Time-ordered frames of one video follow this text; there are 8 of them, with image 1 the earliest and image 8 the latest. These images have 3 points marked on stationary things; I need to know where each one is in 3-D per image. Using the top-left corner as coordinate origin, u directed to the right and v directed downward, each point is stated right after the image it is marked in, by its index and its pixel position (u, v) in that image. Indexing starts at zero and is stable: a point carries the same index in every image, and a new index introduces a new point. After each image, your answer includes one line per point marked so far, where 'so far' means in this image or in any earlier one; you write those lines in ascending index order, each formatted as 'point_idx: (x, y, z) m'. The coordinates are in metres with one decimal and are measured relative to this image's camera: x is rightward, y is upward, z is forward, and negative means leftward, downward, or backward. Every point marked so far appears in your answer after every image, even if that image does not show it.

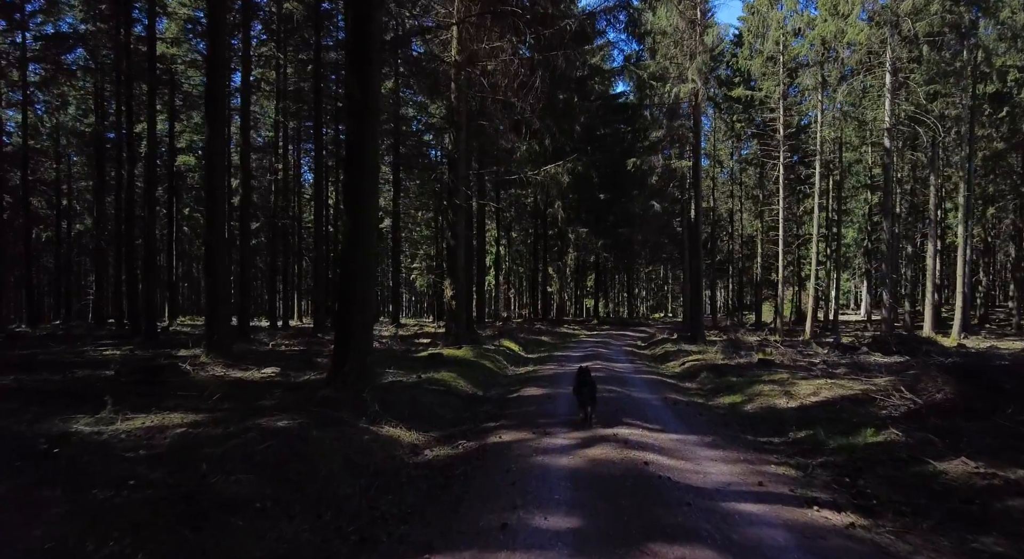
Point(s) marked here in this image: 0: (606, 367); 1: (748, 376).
0: (+2.0, -1.8, +14.9) m
1: (+4.0, -1.6, +11.8) m
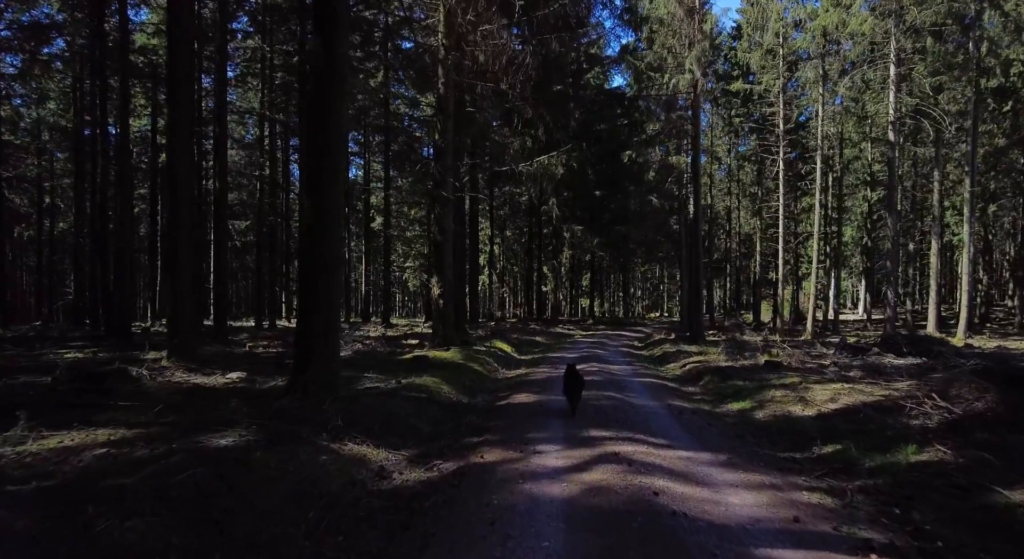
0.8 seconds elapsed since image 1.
0: (+1.8, -1.8, +14.1) m
1: (+3.8, -1.6, +11.0) m
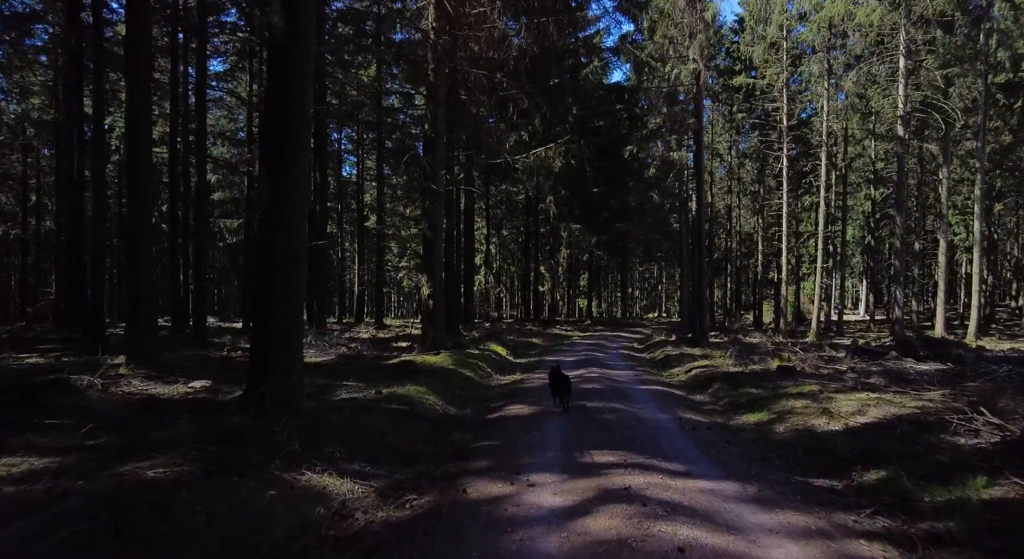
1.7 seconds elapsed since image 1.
0: (+1.7, -1.8, +13.2) m
1: (+3.7, -1.5, +10.2) m
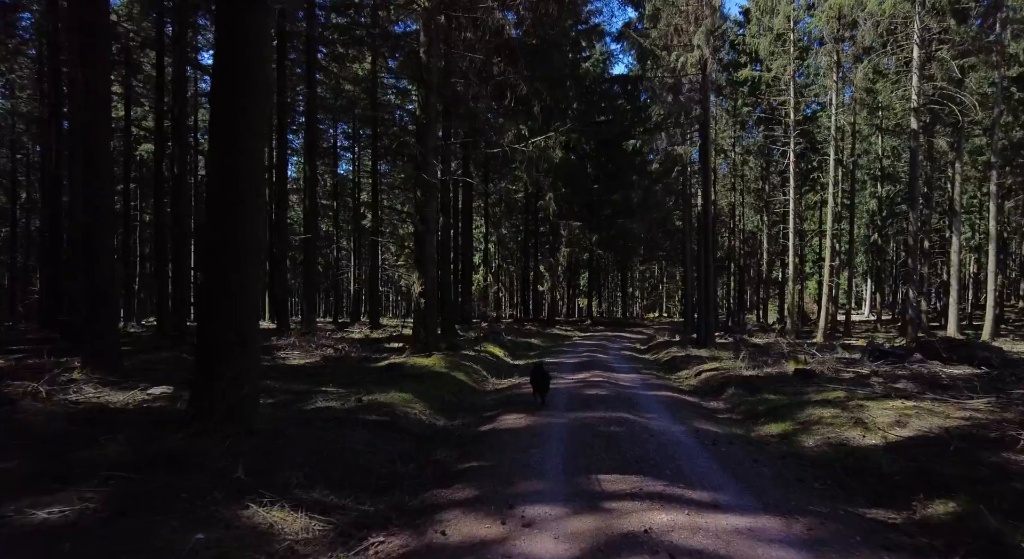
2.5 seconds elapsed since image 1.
0: (+1.6, -1.7, +12.4) m
1: (+3.7, -1.5, +9.3) m
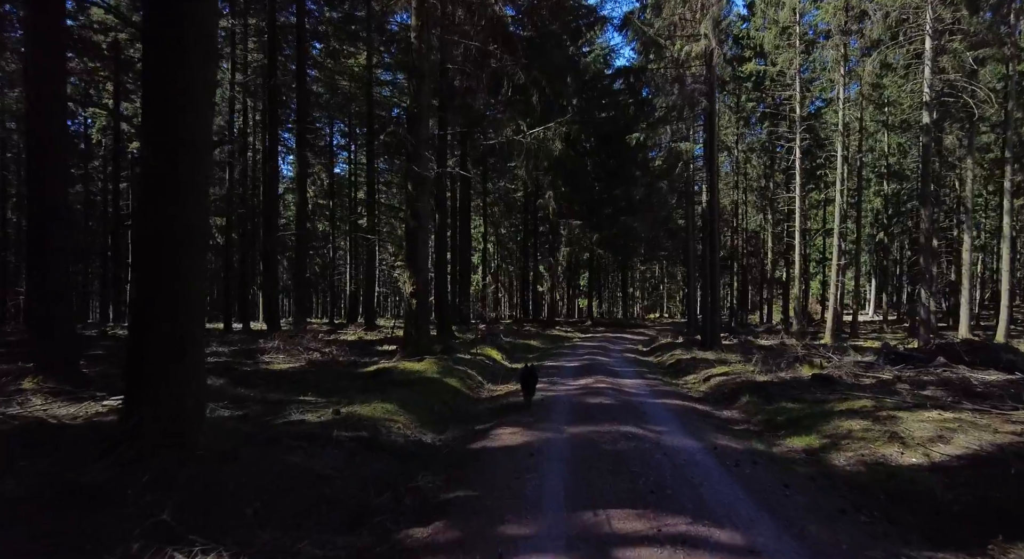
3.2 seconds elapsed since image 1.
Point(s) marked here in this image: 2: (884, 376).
0: (+1.6, -1.7, +11.6) m
1: (+3.6, -1.5, +8.6) m
2: (+5.3, -1.4, +10.4) m
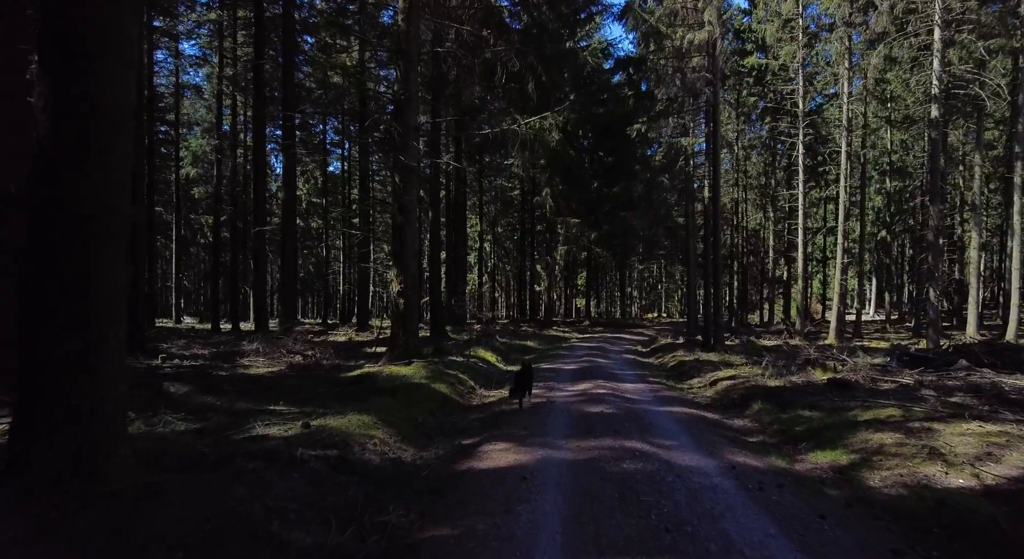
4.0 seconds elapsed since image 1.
0: (+1.5, -1.7, +10.9) m
1: (+3.5, -1.4, +7.9) m
2: (+5.3, -1.4, +9.7) m
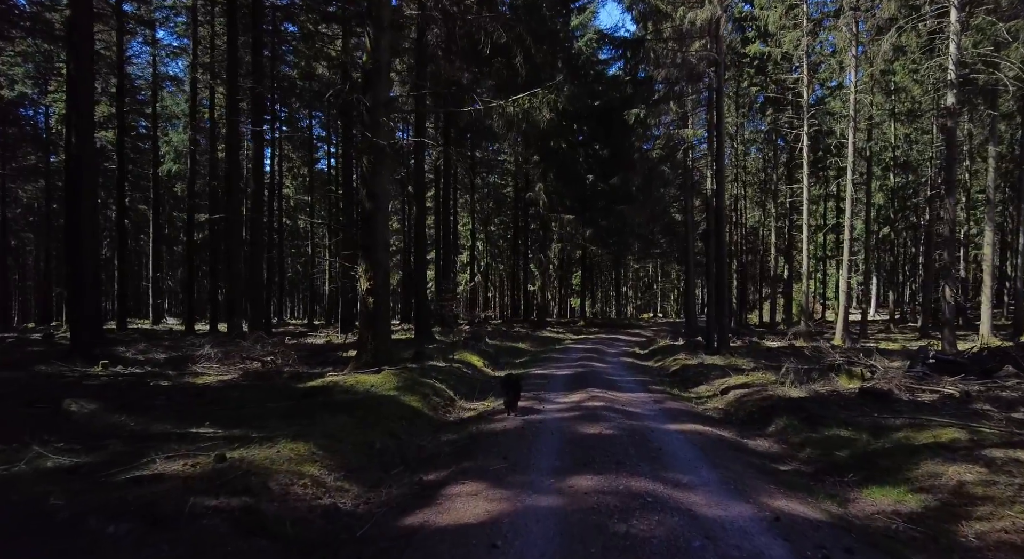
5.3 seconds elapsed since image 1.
0: (+1.3, -1.6, +9.6) m
1: (+3.4, -1.4, +6.6) m
2: (+5.1, -1.3, +8.4) m
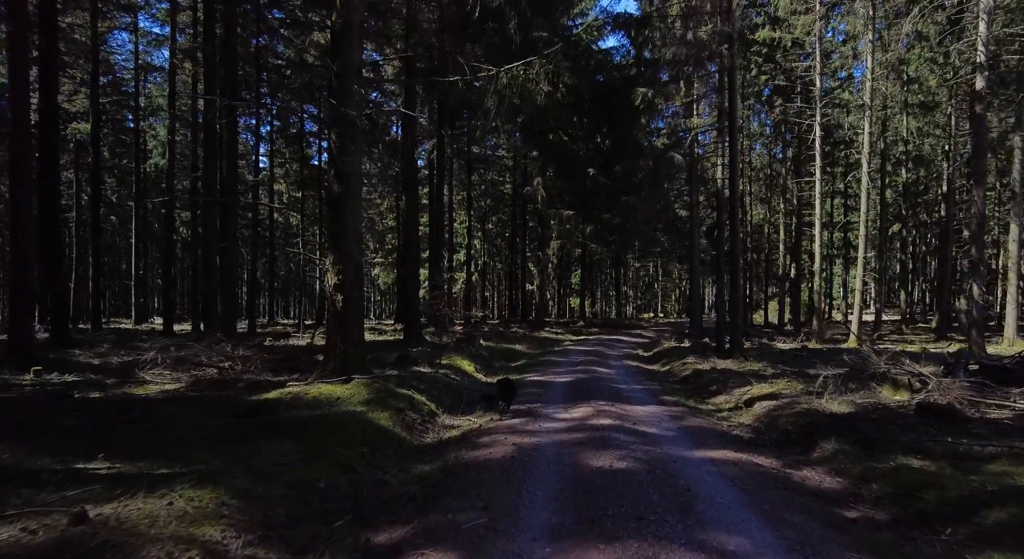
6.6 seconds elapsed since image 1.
0: (+1.2, -1.5, +8.2) m
1: (+3.3, -1.3, +5.2) m
2: (+5.0, -1.2, +7.1) m
